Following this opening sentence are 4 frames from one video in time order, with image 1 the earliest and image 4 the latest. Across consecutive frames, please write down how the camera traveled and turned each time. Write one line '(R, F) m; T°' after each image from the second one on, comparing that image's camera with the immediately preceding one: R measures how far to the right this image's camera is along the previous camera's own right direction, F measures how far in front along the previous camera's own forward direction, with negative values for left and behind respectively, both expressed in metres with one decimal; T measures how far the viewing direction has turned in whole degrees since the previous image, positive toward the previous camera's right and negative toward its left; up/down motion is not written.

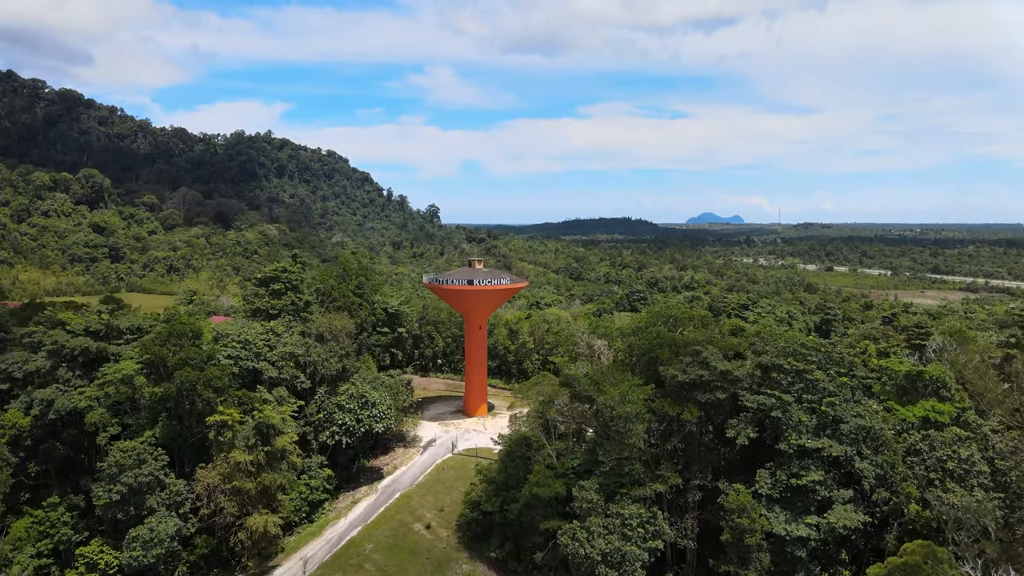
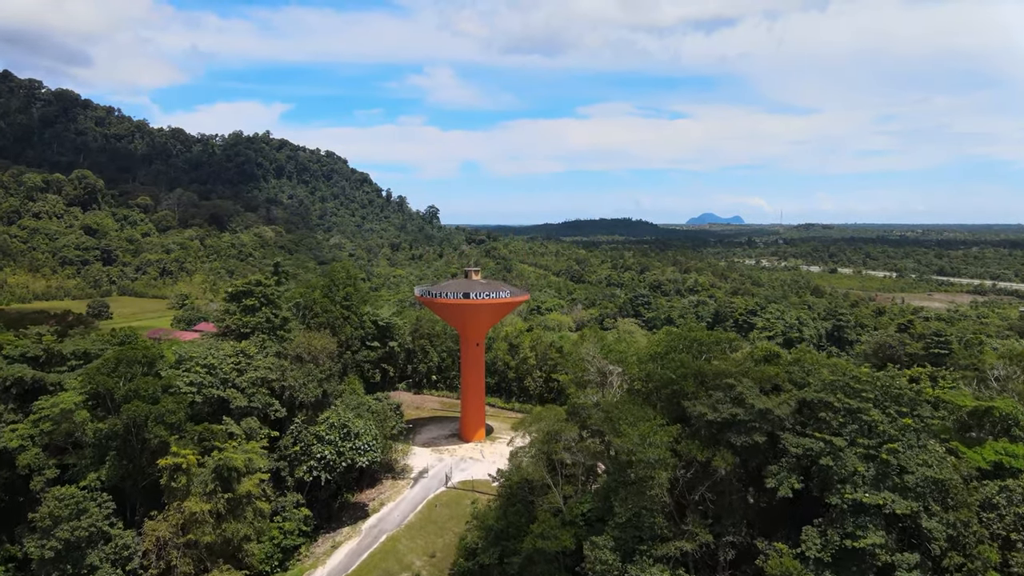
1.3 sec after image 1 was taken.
(0.0, +2.9) m; 0°
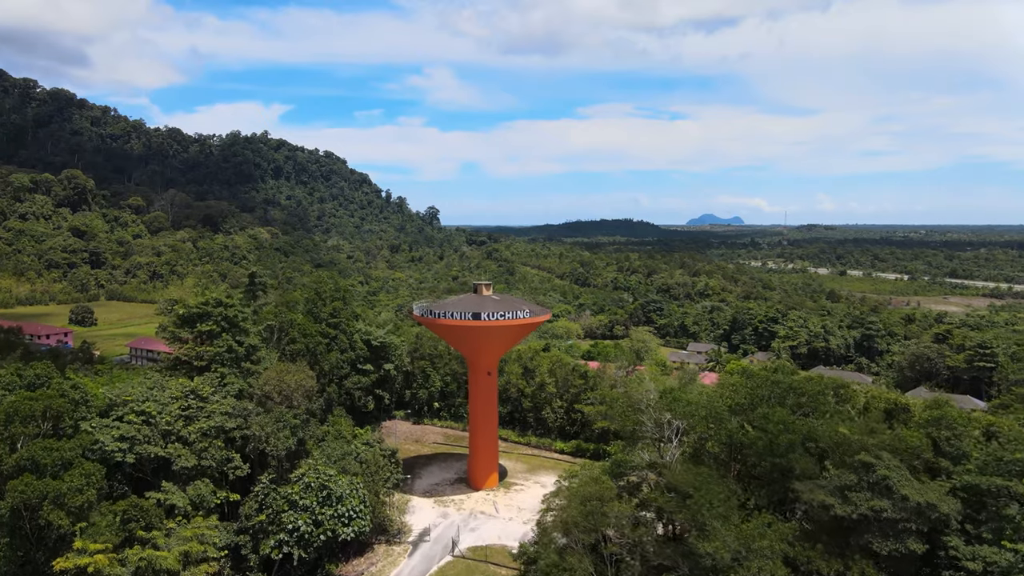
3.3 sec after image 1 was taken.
(-0.8, +5.0) m; 0°
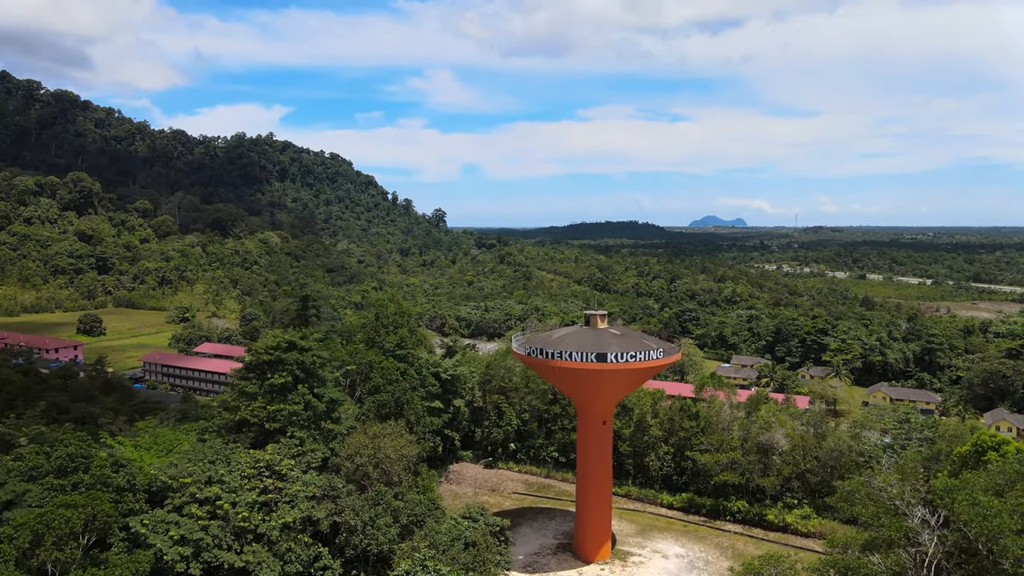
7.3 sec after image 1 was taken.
(-4.0, +4.3) m; 0°
